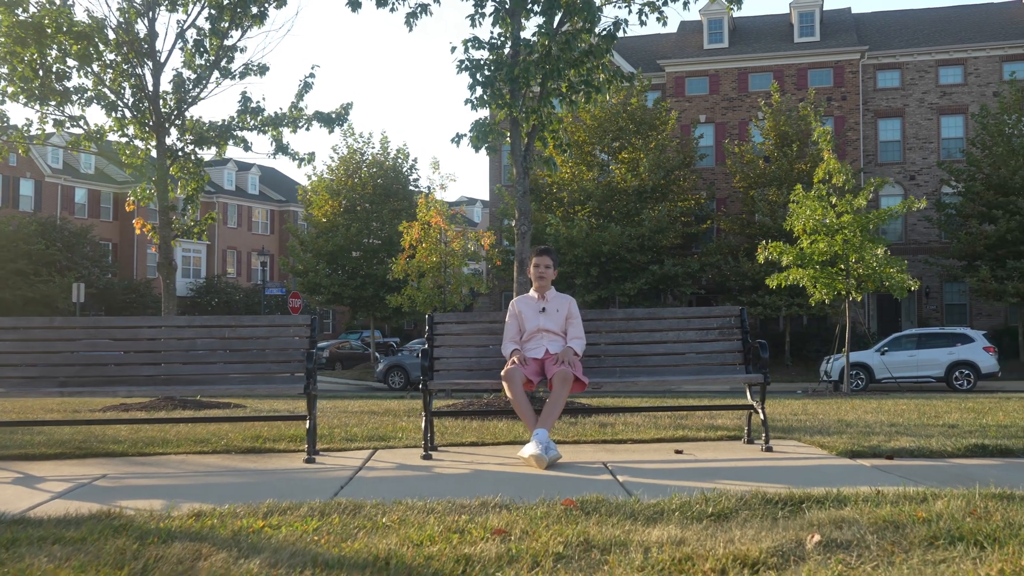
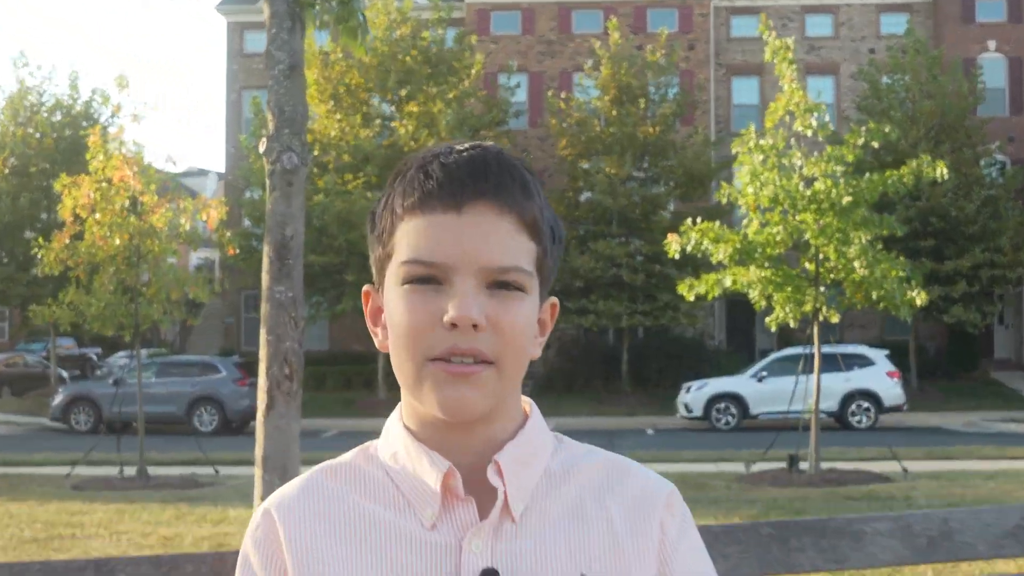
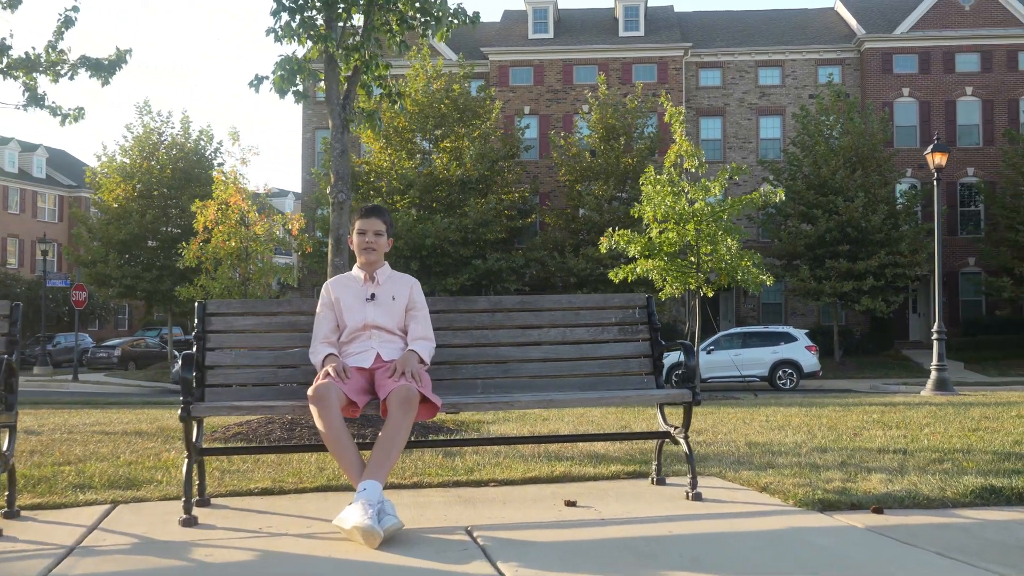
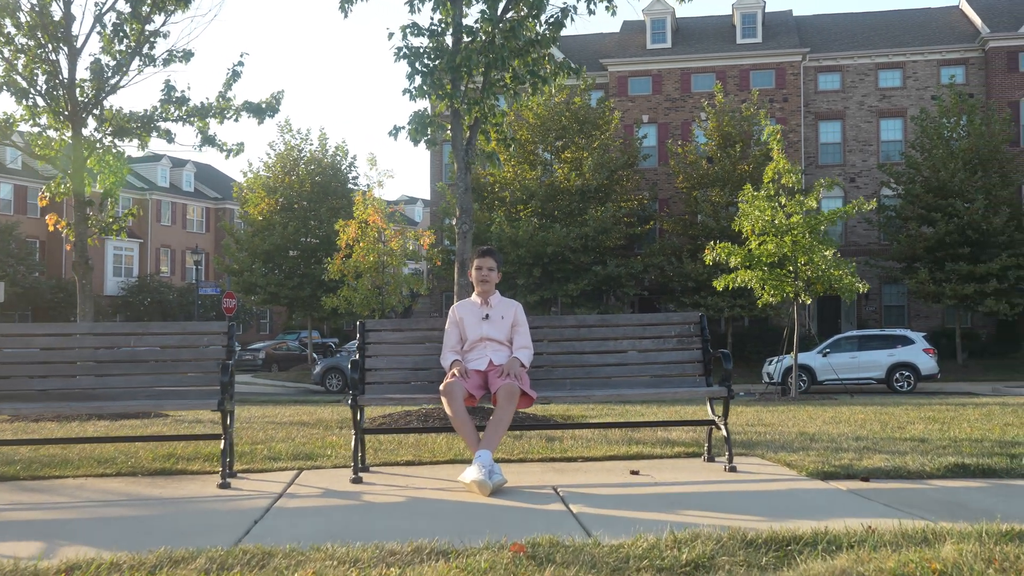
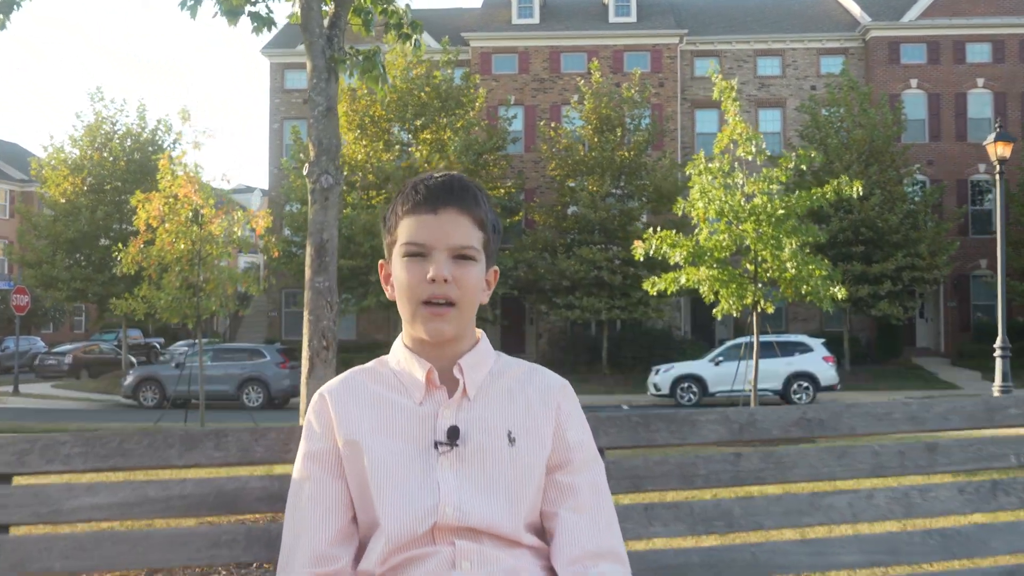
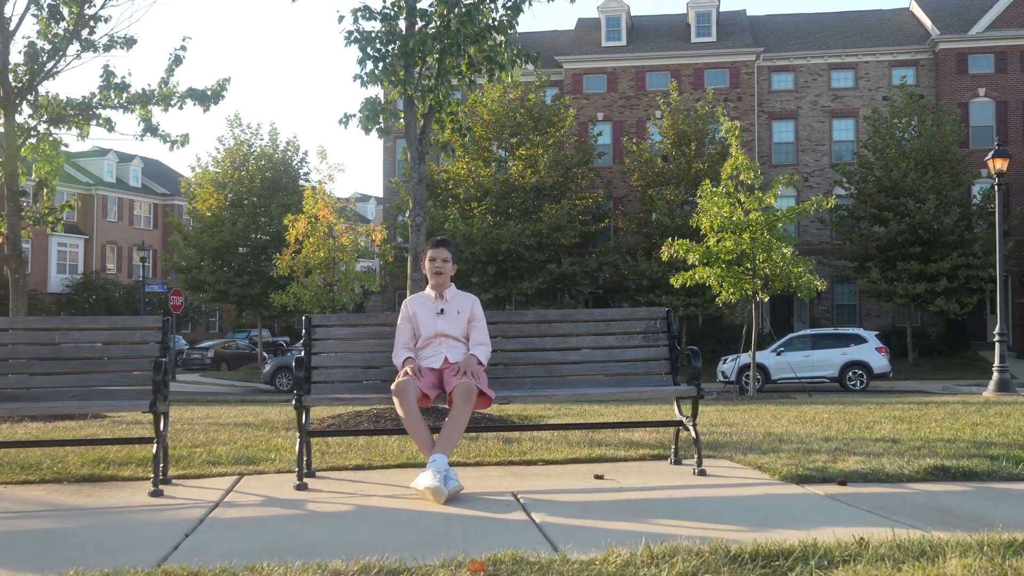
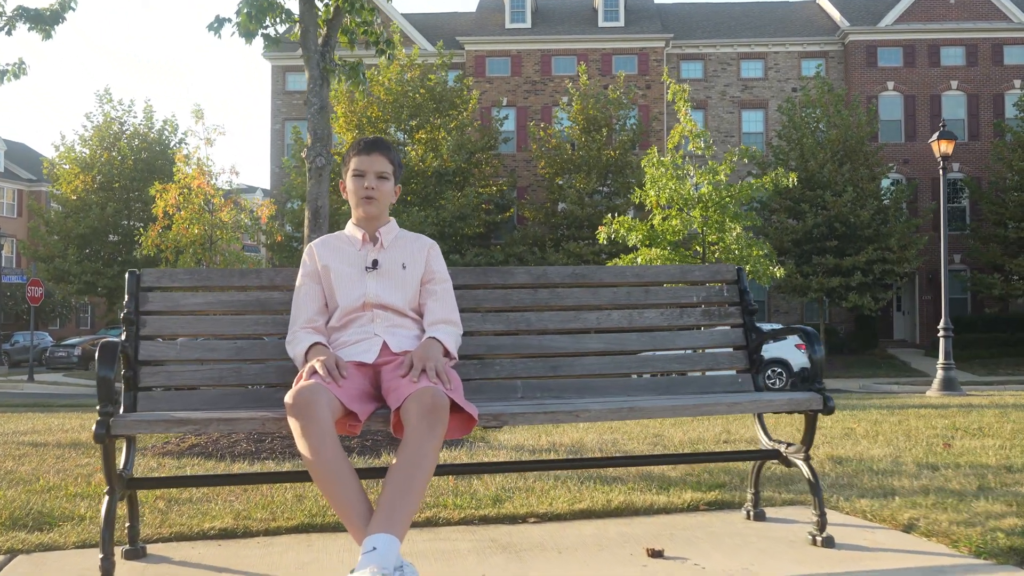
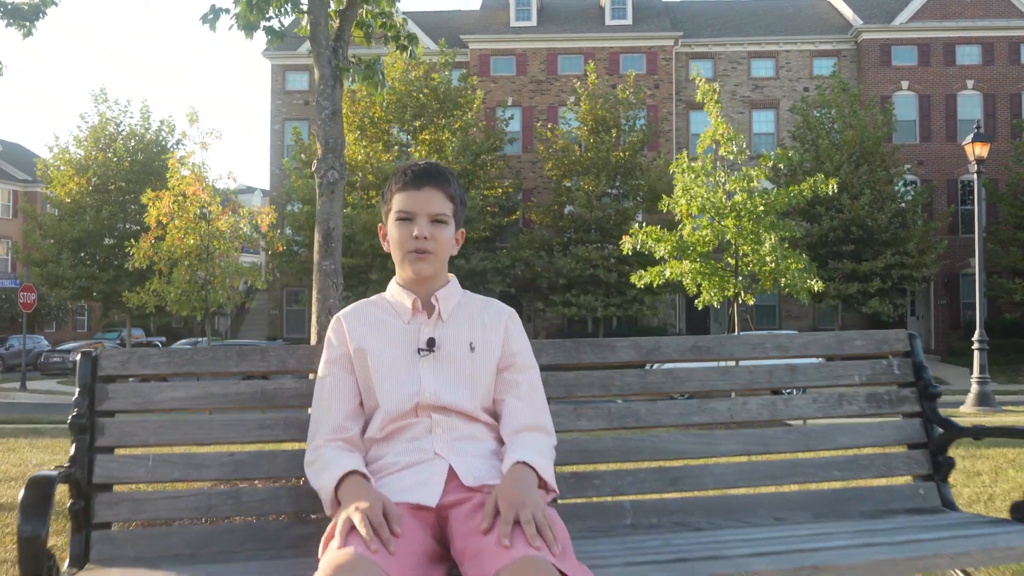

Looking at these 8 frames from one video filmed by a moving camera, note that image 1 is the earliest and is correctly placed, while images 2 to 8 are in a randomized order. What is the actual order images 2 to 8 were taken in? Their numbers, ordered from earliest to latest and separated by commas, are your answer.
4, 6, 3, 7, 8, 5, 2
